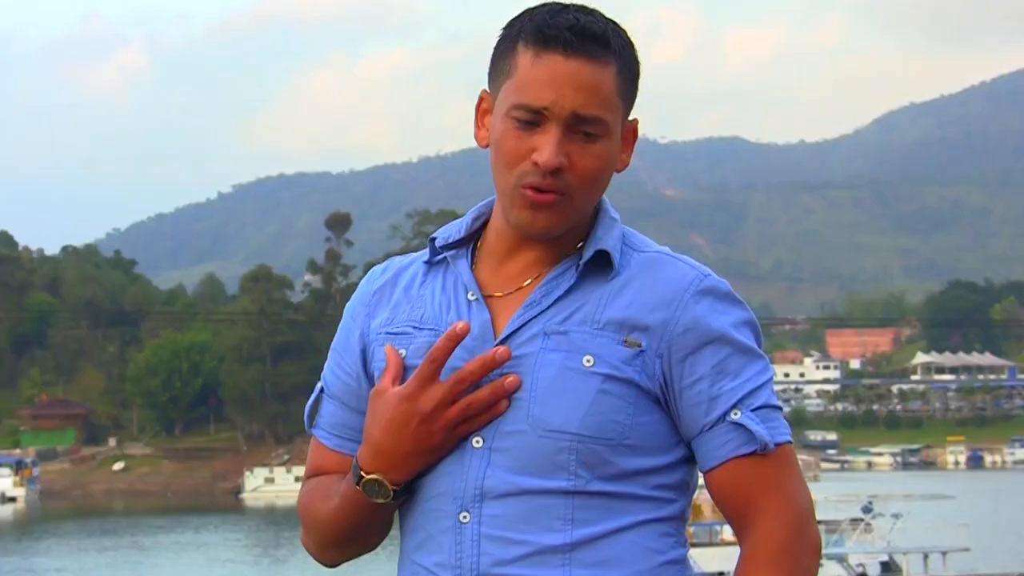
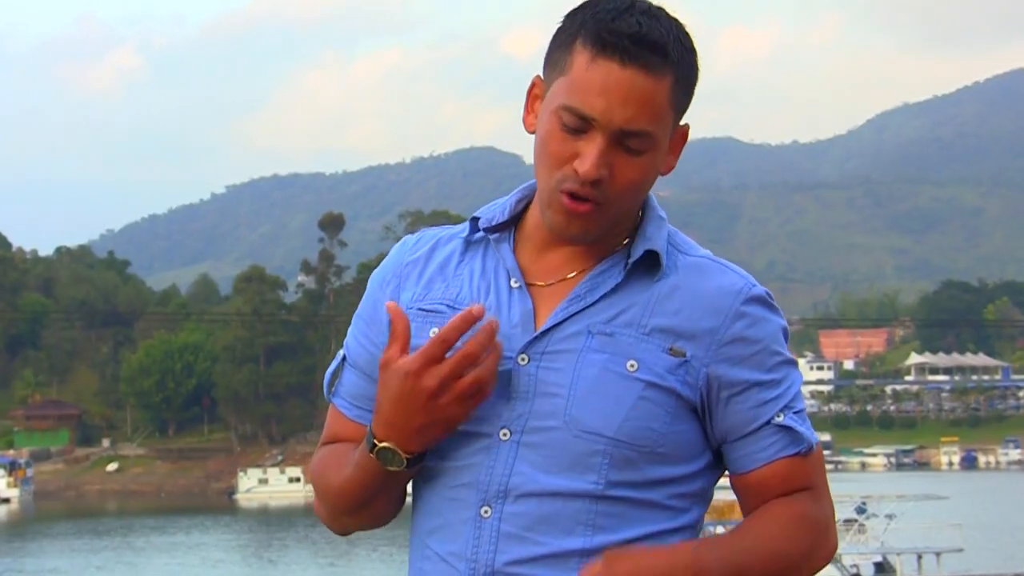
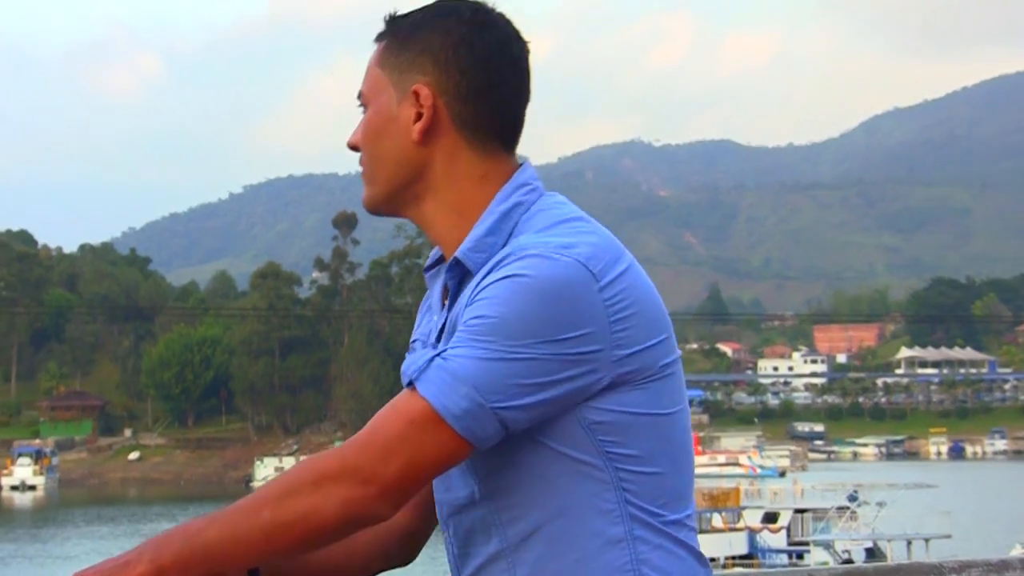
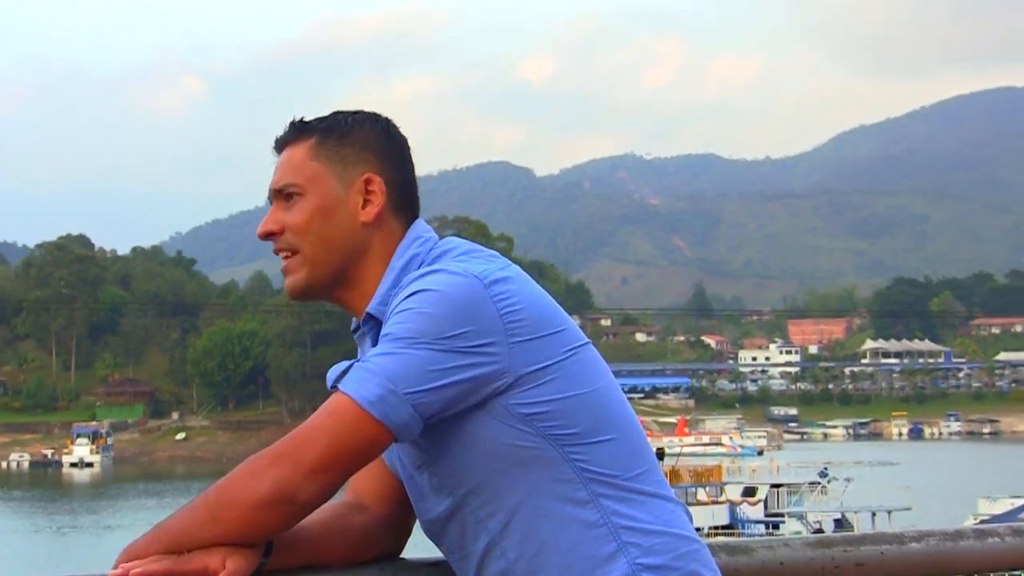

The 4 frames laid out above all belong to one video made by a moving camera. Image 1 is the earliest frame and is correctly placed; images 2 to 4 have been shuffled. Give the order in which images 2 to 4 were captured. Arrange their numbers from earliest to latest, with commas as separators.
2, 3, 4
